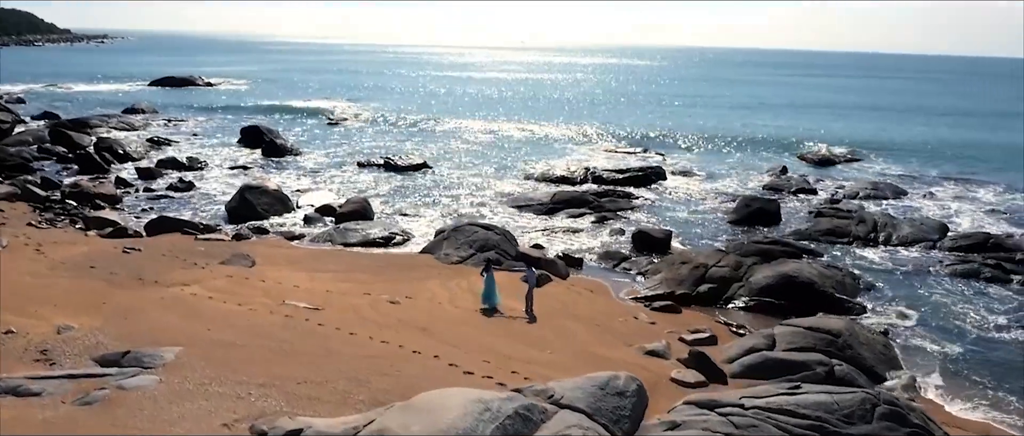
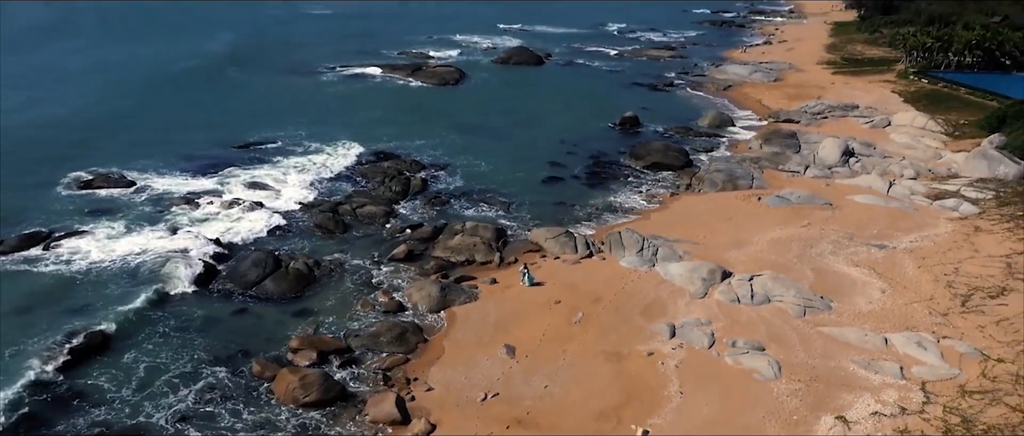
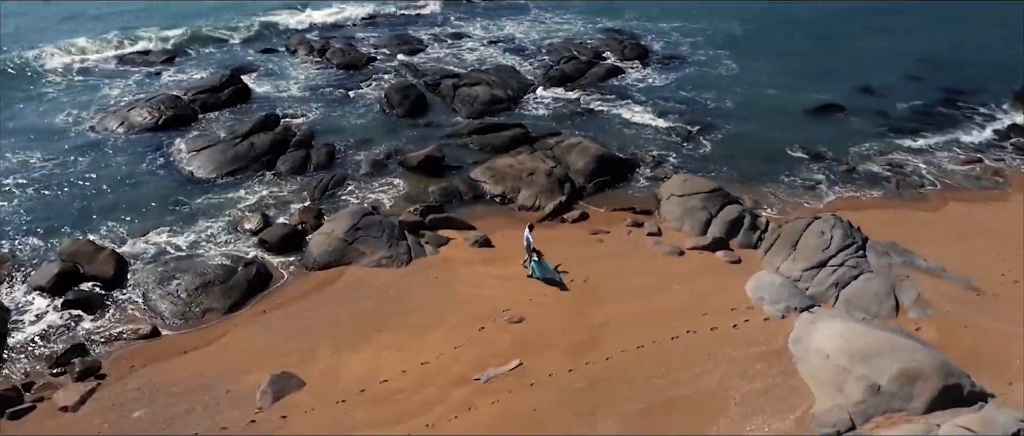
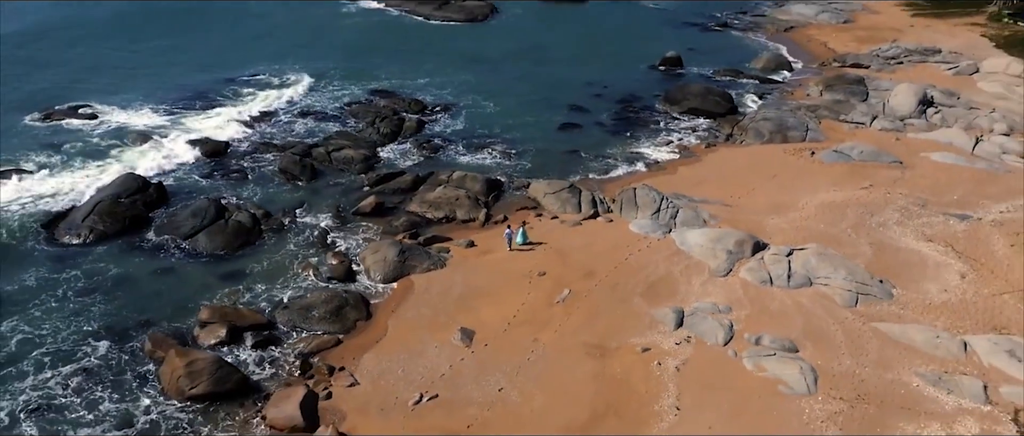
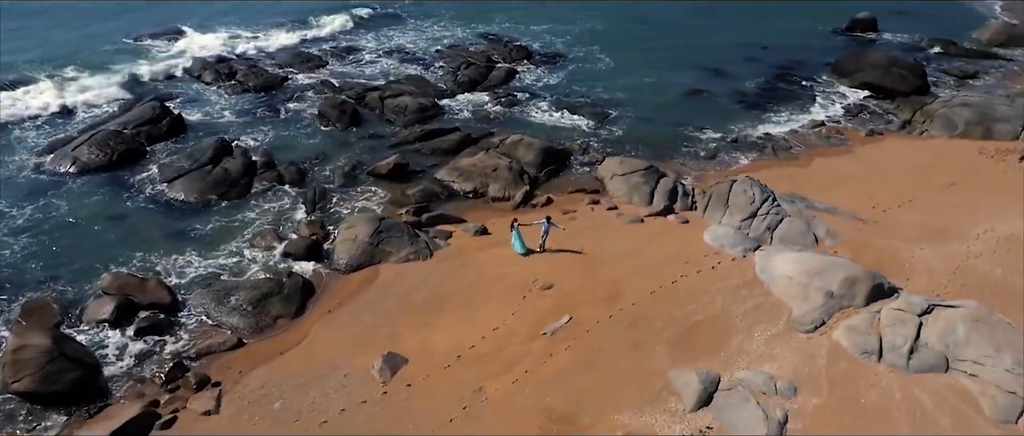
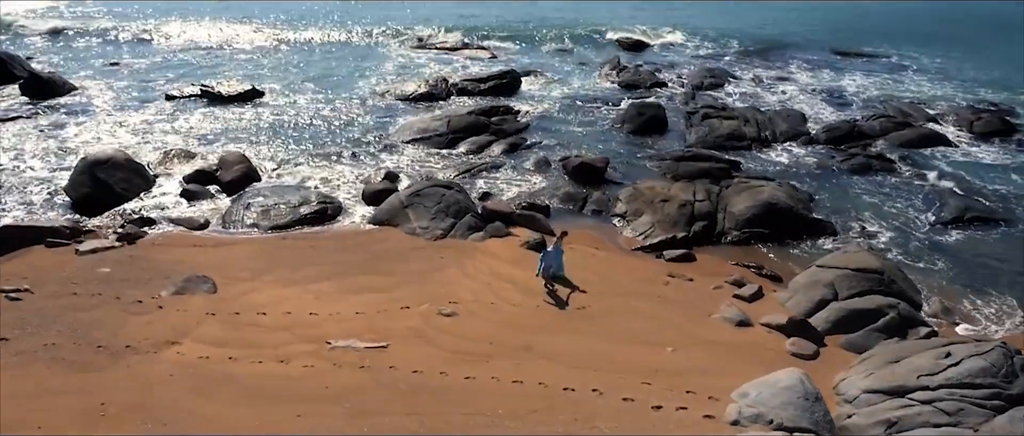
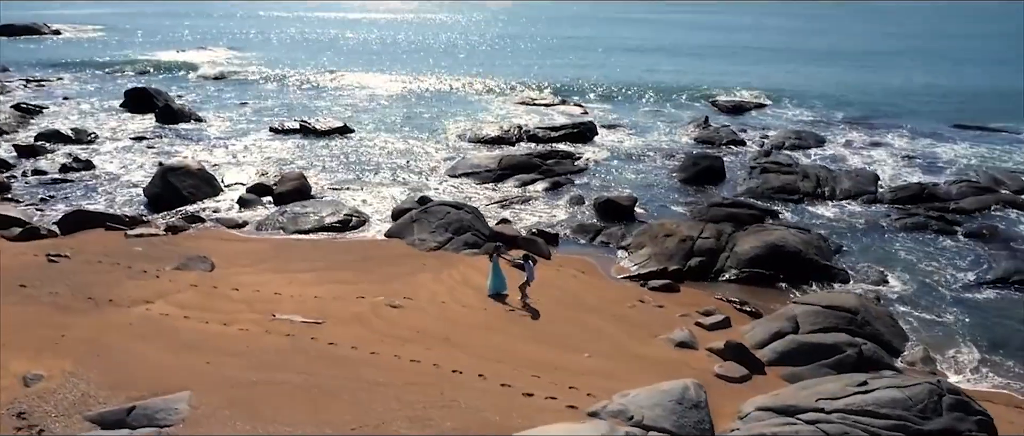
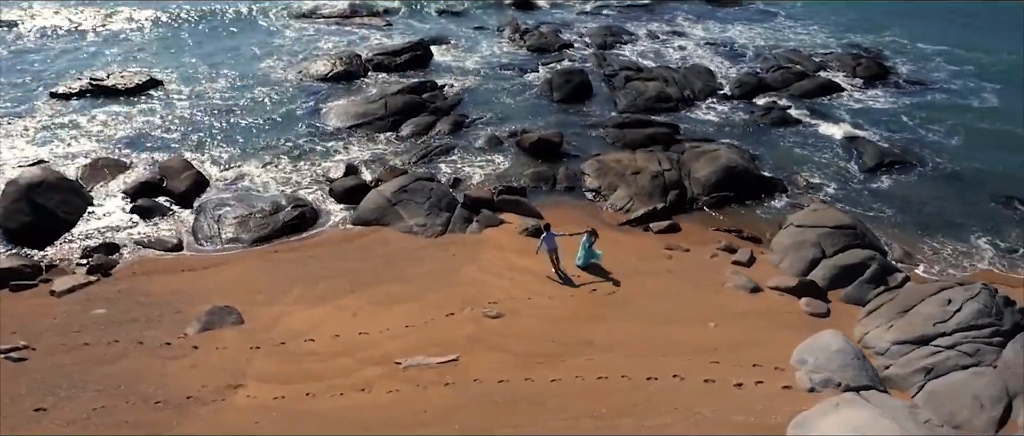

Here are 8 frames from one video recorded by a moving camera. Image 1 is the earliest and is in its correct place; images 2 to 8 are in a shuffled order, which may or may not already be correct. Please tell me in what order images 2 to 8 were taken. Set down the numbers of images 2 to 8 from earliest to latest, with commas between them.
7, 6, 8, 3, 5, 4, 2
